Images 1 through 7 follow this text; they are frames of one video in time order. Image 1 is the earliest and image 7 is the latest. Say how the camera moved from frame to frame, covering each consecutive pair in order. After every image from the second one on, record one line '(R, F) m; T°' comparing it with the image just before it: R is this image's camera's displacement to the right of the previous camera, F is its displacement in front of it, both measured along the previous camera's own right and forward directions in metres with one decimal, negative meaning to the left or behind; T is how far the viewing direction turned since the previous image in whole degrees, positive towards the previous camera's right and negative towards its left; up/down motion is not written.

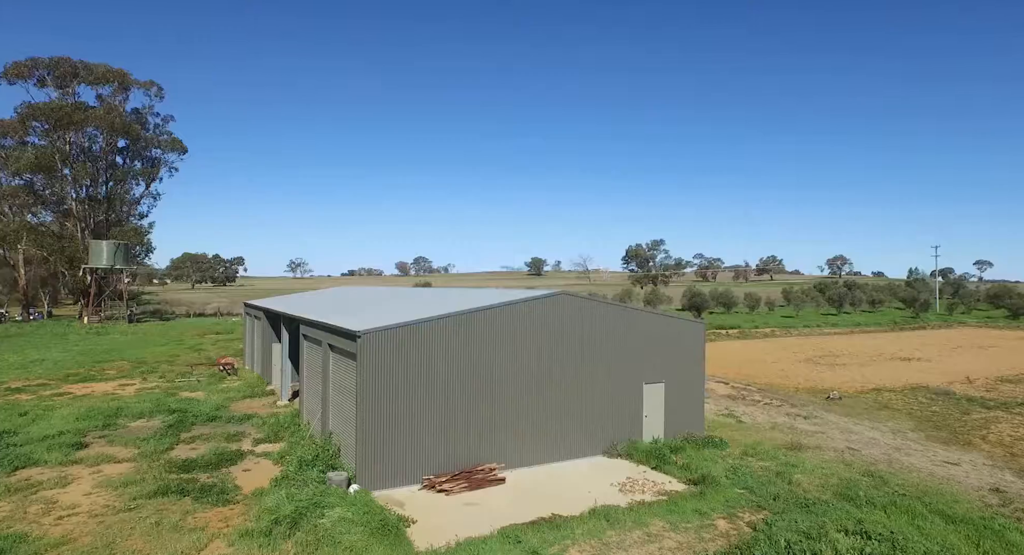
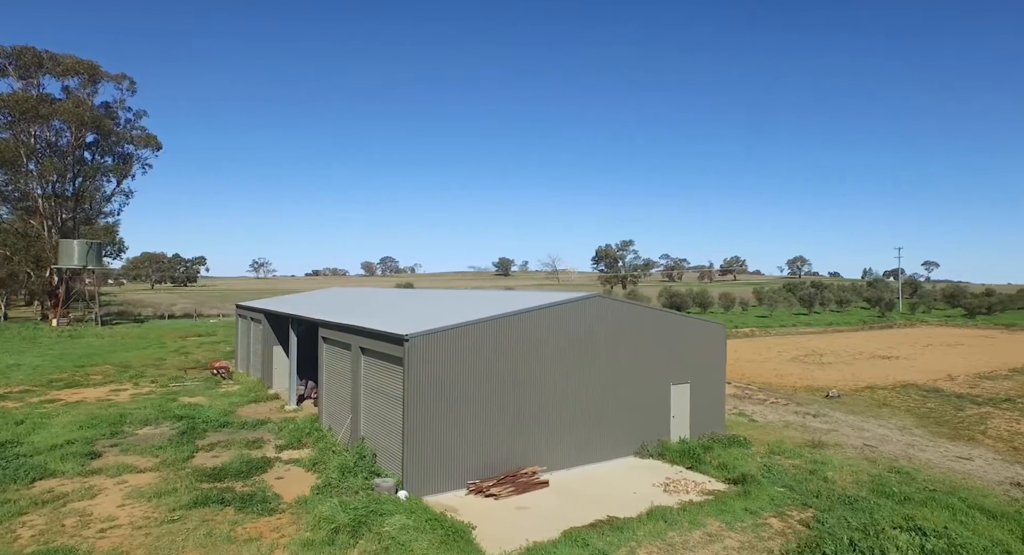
(-1.4, +0.1) m; +3°
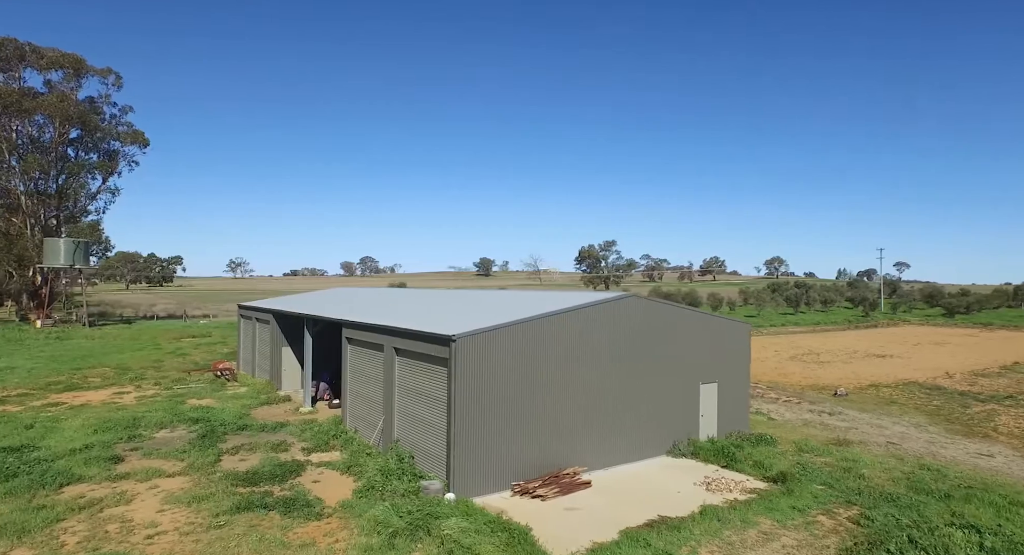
(-1.1, +0.1) m; +2°
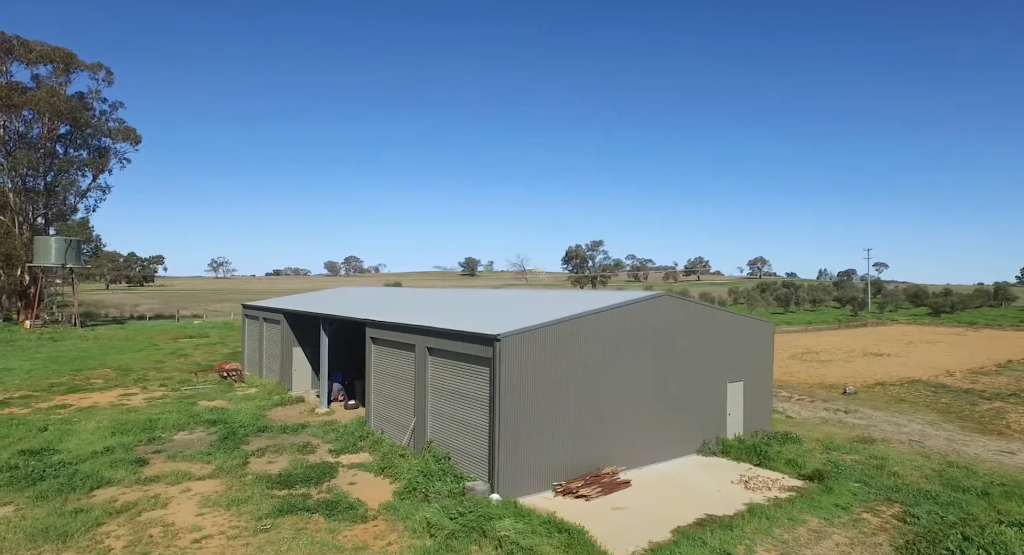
(-1.0, +0.1) m; +2°
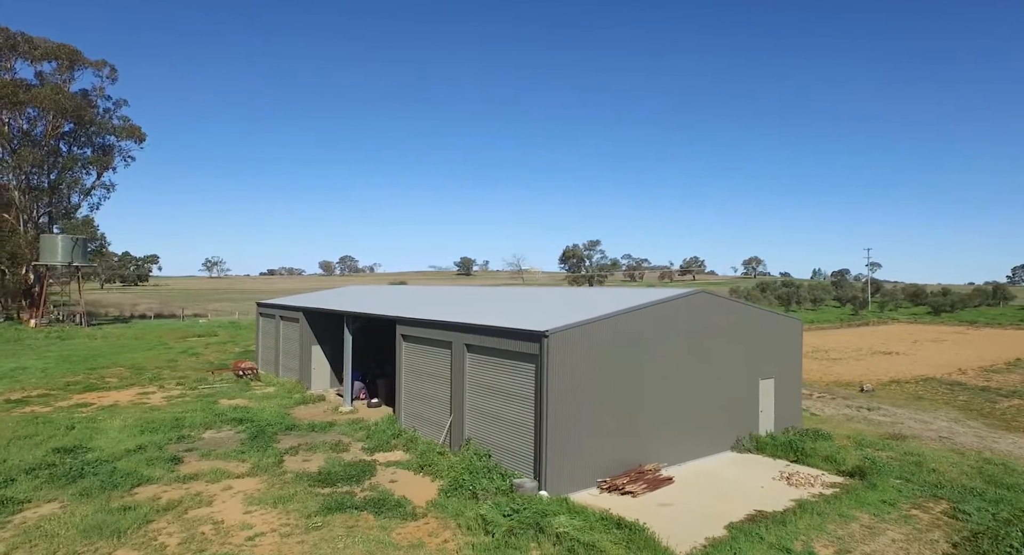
(-0.9, +0.1) m; +1°
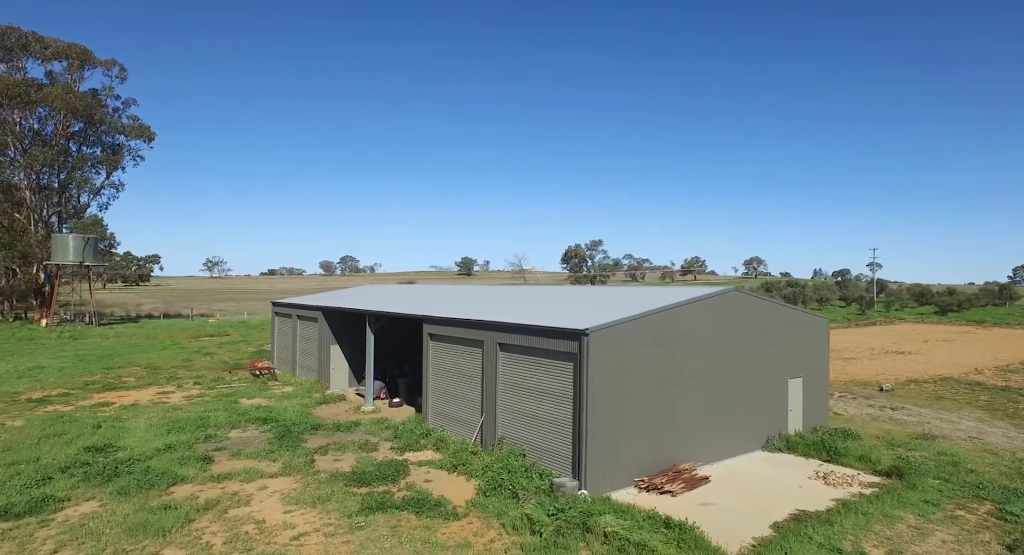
(-0.6, +0.1) m; 0°
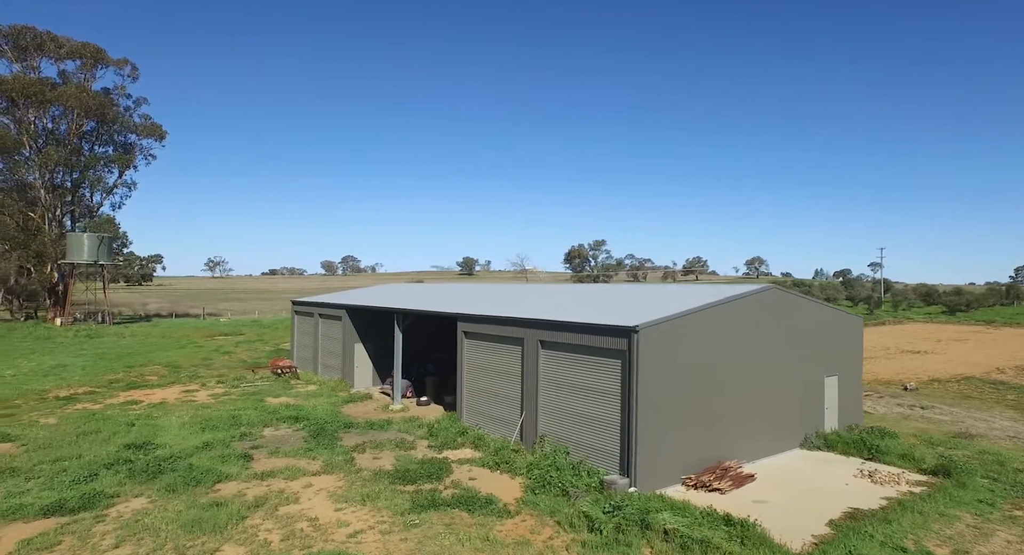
(-0.8, +0.1) m; 0°
